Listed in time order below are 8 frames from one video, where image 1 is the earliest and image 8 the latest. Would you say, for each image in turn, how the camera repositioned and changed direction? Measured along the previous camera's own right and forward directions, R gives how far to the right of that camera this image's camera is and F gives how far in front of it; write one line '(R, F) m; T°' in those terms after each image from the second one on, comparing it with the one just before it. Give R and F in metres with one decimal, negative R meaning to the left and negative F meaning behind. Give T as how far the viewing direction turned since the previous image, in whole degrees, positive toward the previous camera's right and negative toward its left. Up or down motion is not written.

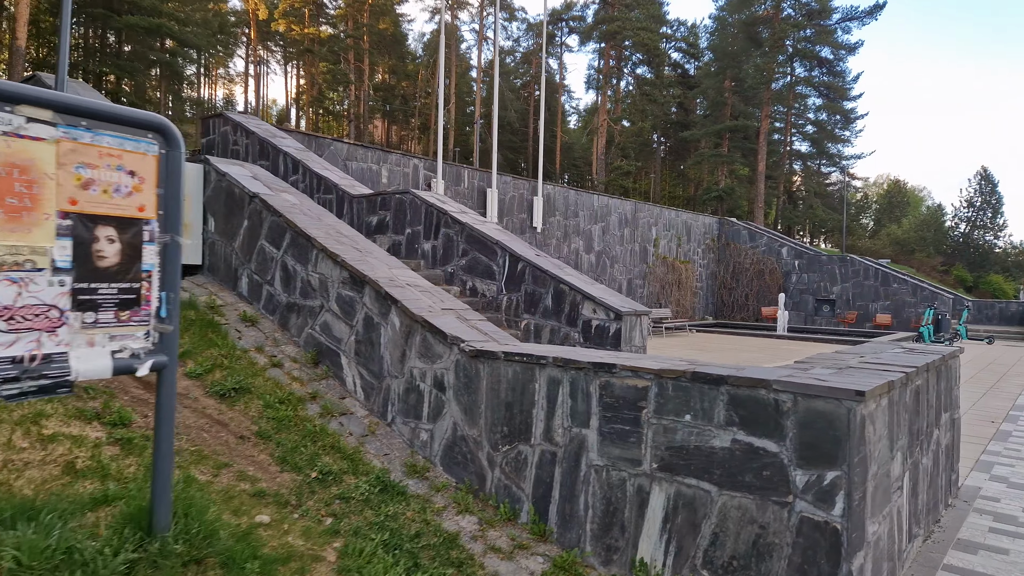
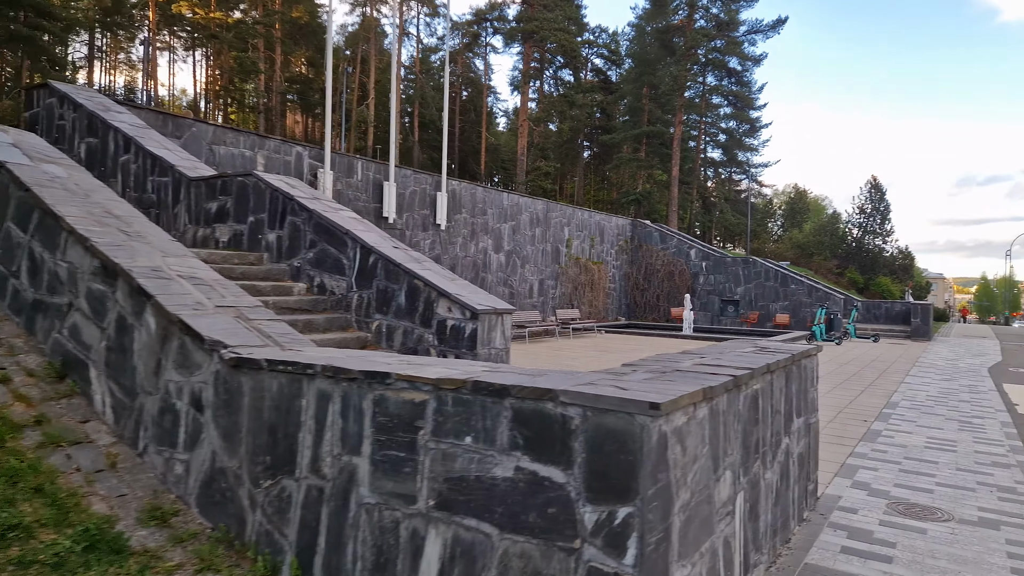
(+0.8, +0.7) m; +7°
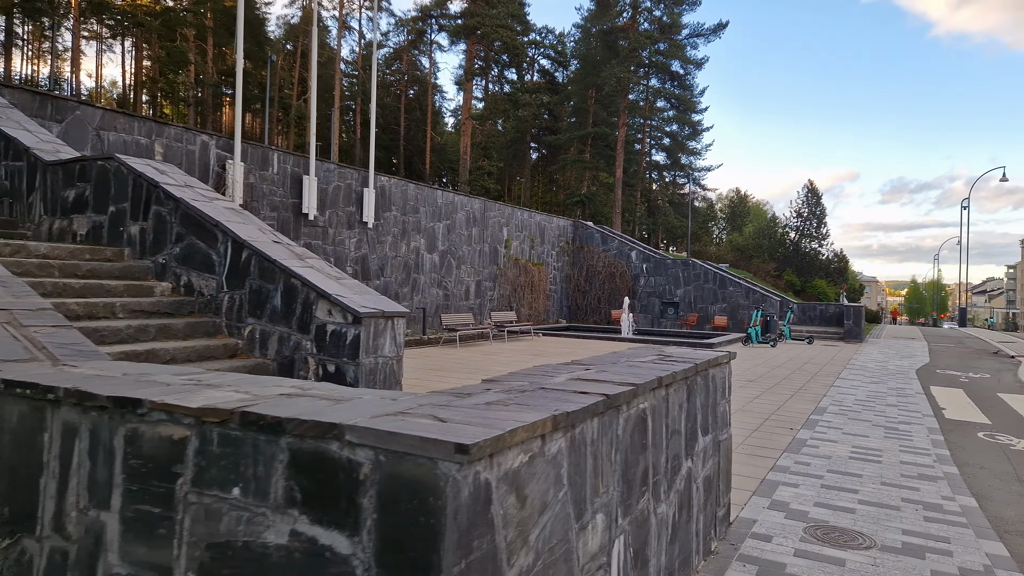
(+0.5, +0.6) m; +4°
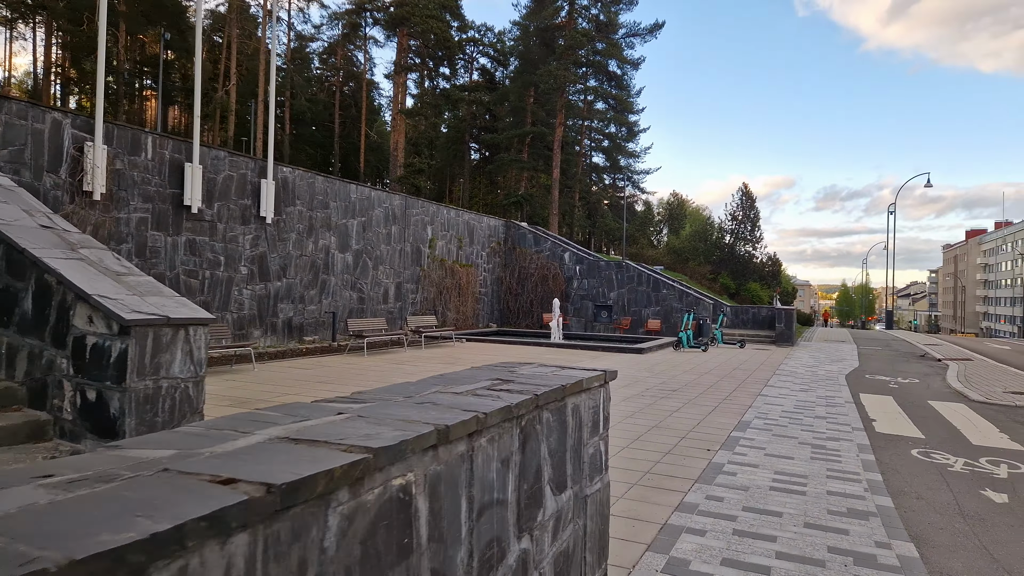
(+0.7, +1.1) m; +5°
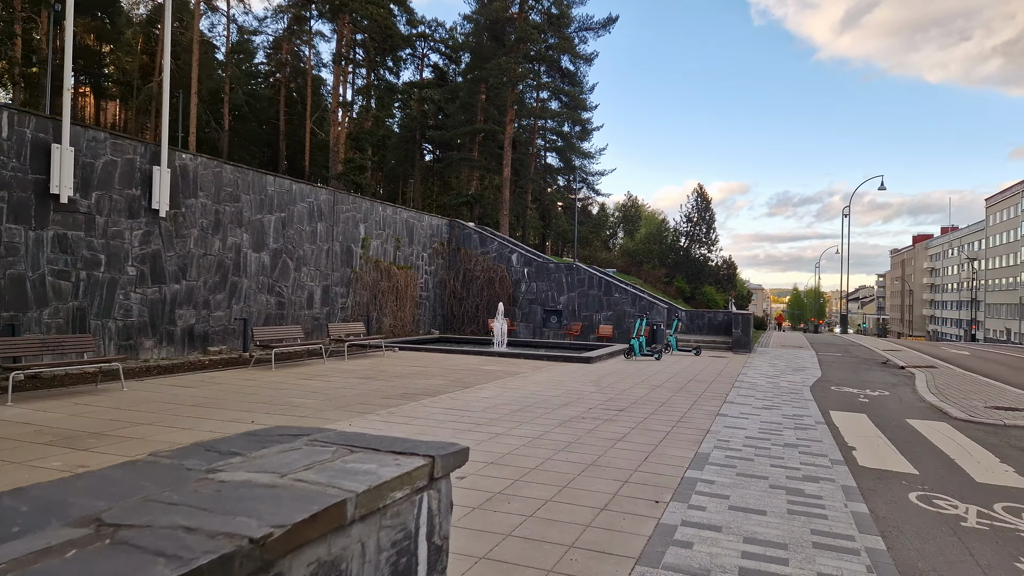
(+0.5, +1.5) m; +4°
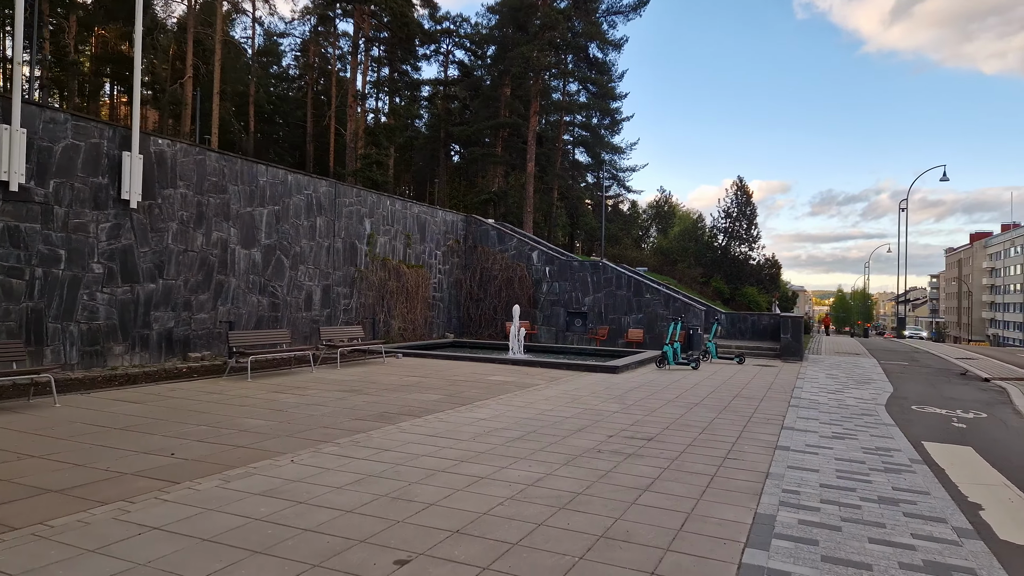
(+0.3, +1.7) m; -3°
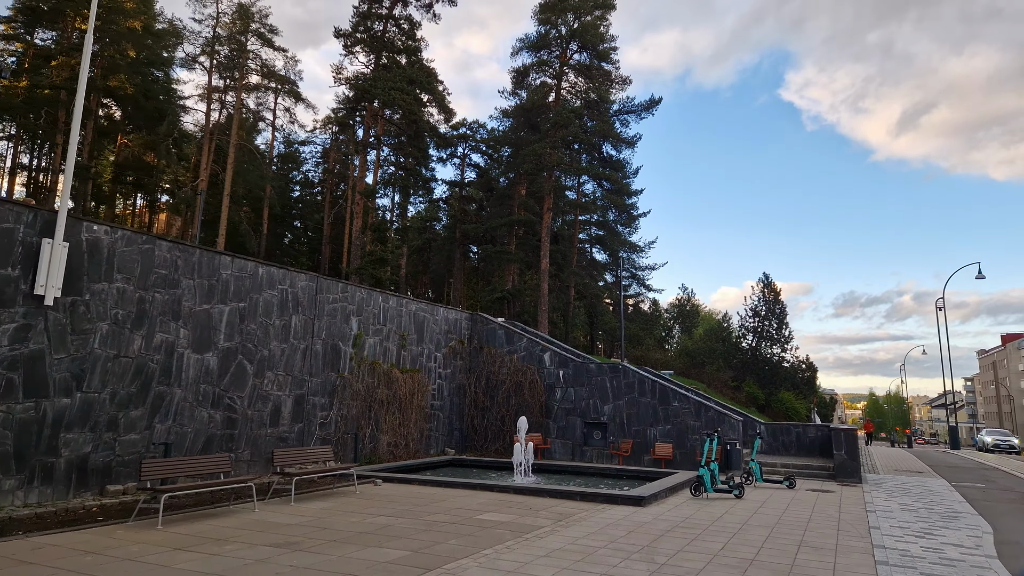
(+0.4, +2.0) m; -2°
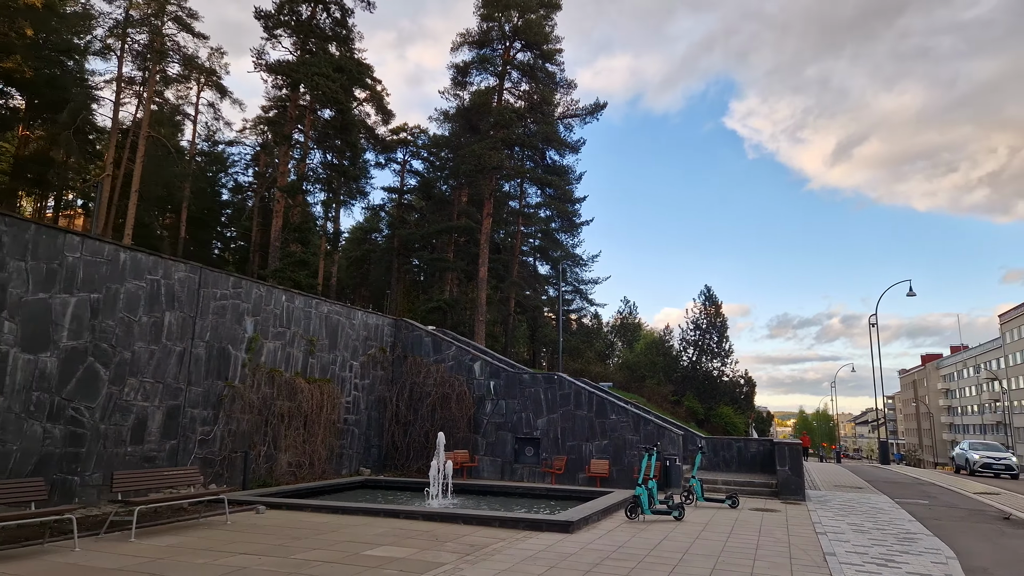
(+0.5, +1.4) m; +5°
